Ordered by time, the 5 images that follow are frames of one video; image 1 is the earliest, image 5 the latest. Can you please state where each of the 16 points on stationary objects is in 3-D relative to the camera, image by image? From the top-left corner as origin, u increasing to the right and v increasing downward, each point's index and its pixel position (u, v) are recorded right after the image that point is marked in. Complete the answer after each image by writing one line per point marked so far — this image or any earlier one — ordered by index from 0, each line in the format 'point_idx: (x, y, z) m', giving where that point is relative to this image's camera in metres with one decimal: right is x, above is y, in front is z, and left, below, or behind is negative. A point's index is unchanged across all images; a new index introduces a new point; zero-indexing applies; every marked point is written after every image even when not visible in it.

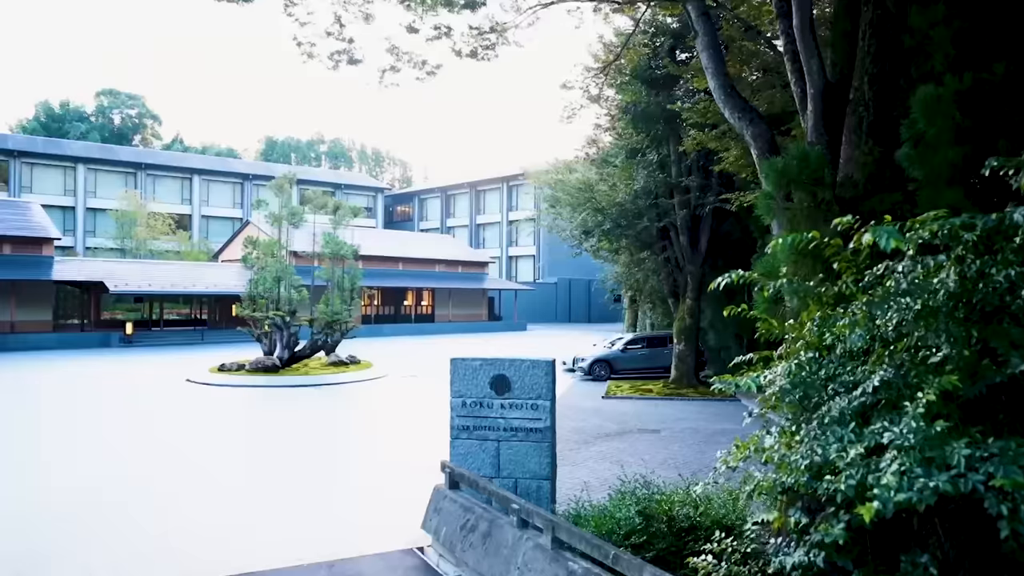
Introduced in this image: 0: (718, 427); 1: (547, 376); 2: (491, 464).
0: (+3.8, -2.6, +14.1) m
1: (+0.3, -0.8, +7.4) m
2: (-0.2, -1.8, +7.5) m
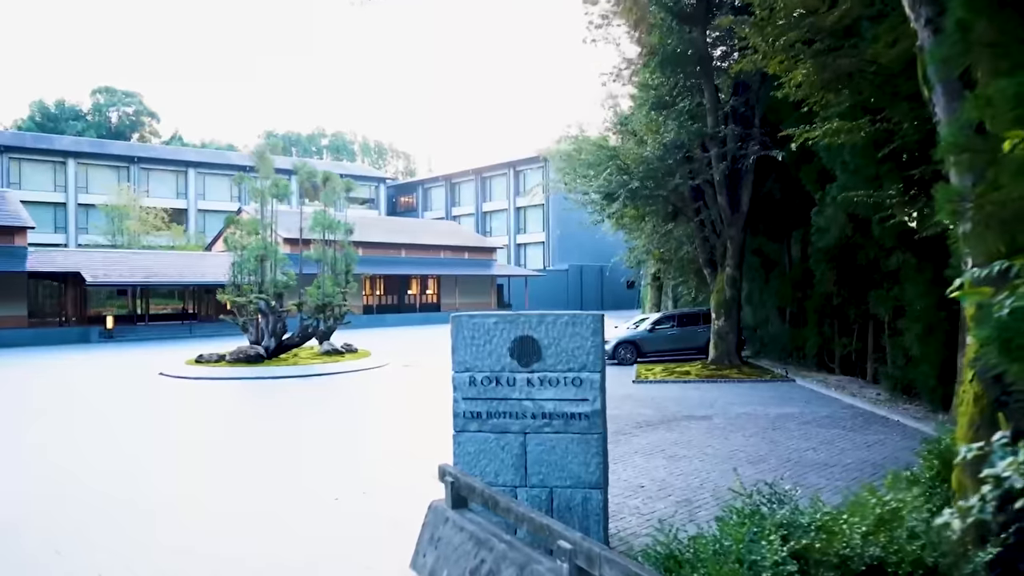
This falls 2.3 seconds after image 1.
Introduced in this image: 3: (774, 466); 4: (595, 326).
0: (+4.1, -1.9, +11.7) m
1: (+0.5, -0.3, +5.1) m
2: (0.0, -1.2, +5.2) m
3: (+2.9, -1.9, +8.0) m
4: (+0.6, -0.2, +5.1) m
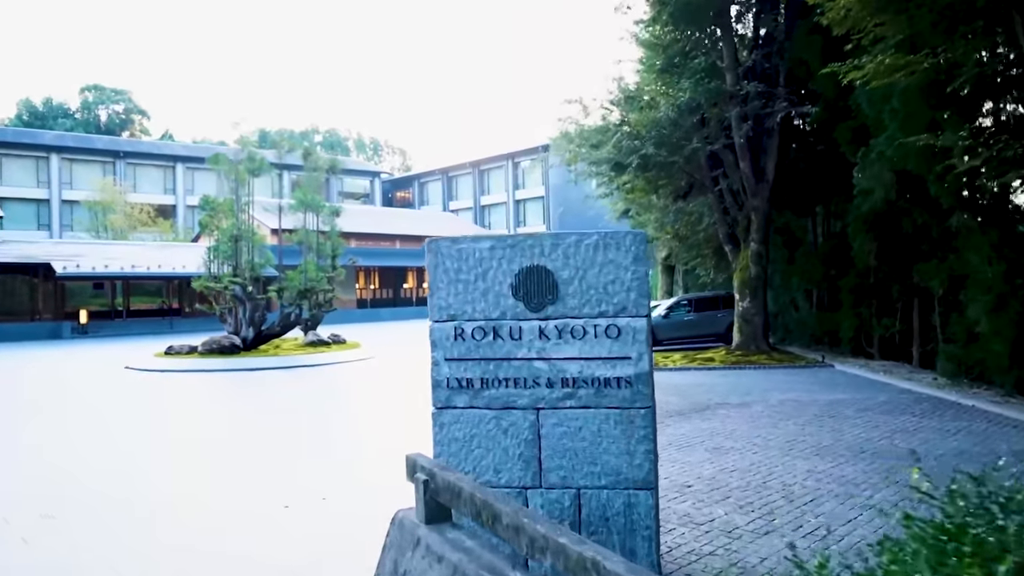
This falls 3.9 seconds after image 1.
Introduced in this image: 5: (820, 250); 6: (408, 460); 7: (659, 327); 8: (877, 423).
0: (+4.1, -1.5, +10.1) m
1: (+0.6, +0.1, +3.5) m
2: (0.0, -0.8, +3.6) m
3: (+2.9, -1.5, +6.4) m
4: (+0.6, +0.2, +3.5) m
5: (+6.6, +0.8, +15.9) m
6: (-0.4, -0.7, +3.2) m
7: (+3.5, -0.9, +17.8) m
8: (+3.9, -1.4, +8.0) m
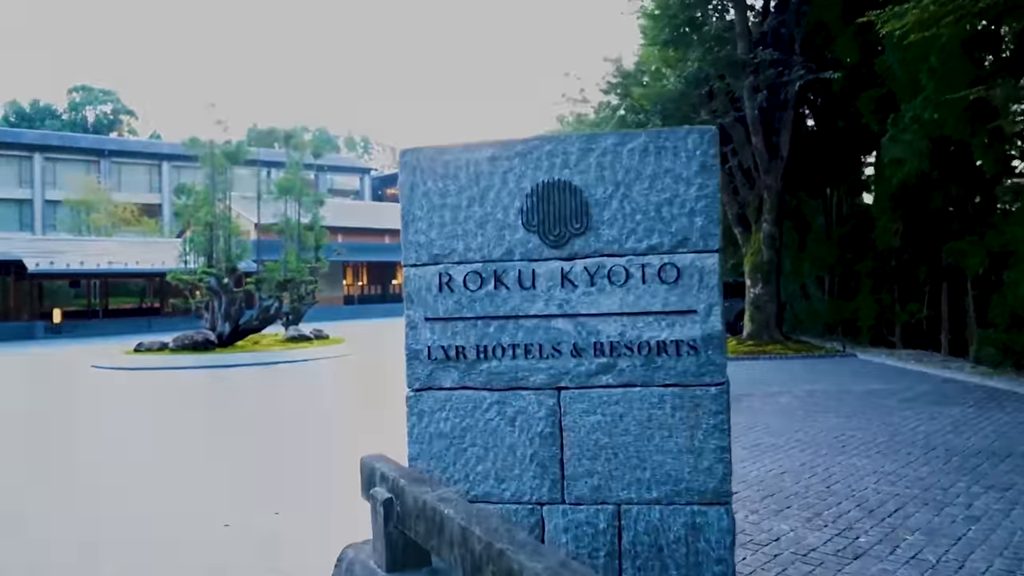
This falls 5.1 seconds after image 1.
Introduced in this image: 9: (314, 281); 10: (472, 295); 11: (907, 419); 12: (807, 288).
0: (+4.1, -1.2, +9.1) m
1: (+0.6, +0.4, +2.4) m
2: (+0.1, -0.6, +2.5) m
3: (+2.9, -1.2, +5.4) m
4: (+0.6, +0.4, +2.4) m
5: (+6.5, +1.1, +14.8) m
6: (-0.4, -0.5, +2.1) m
7: (+3.4, -0.7, +16.8) m
8: (+3.9, -1.2, +6.9) m
9: (-5.0, +0.2, +19.0) m
10: (-0.1, 0.0, +2.5) m
11: (+3.6, -1.2, +6.8) m
12: (+6.4, 0.0, +16.1) m
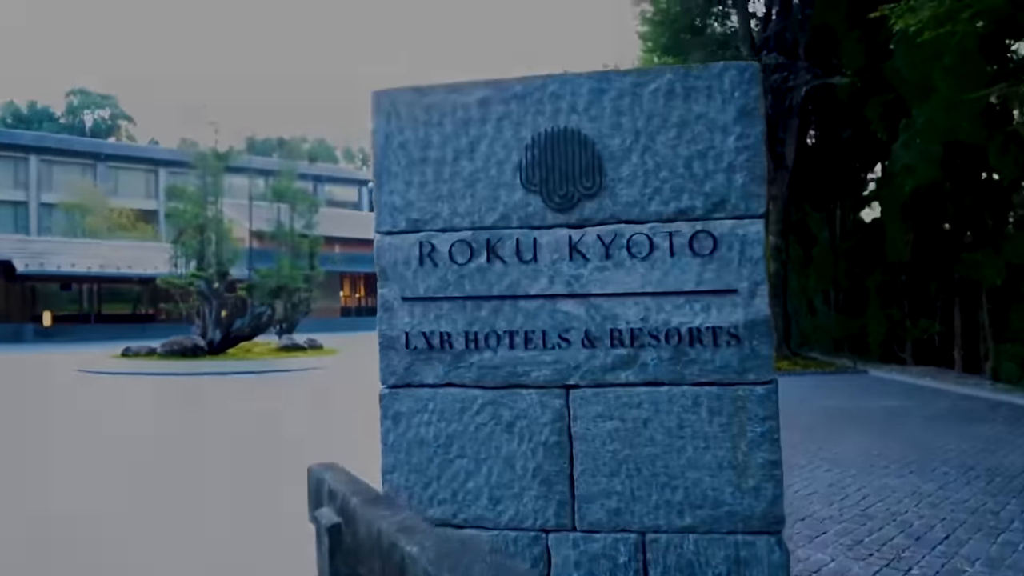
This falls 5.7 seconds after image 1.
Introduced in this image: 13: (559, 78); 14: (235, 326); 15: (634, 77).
0: (+4.1, -1.3, +8.6) m
1: (+0.6, +0.4, +1.9) m
2: (+0.1, -0.5, +2.0) m
3: (+2.9, -1.2, +4.9) m
4: (+0.6, +0.5, +2.0) m
5: (+6.5, +0.9, +14.4) m
6: (-0.4, -0.4, +1.7) m
7: (+3.4, -0.9, +16.3) m
8: (+3.9, -1.2, +6.4) m
9: (-5.0, 0.0, +18.5) m
10: (-0.1, 0.0, +2.0) m
11: (+3.6, -1.2, +6.3) m
12: (+6.4, -0.2, +15.6) m
13: (+0.1, +0.6, +2.0) m
14: (-6.3, -0.9, +17.2) m
15: (+0.3, +0.6, +2.0) m
